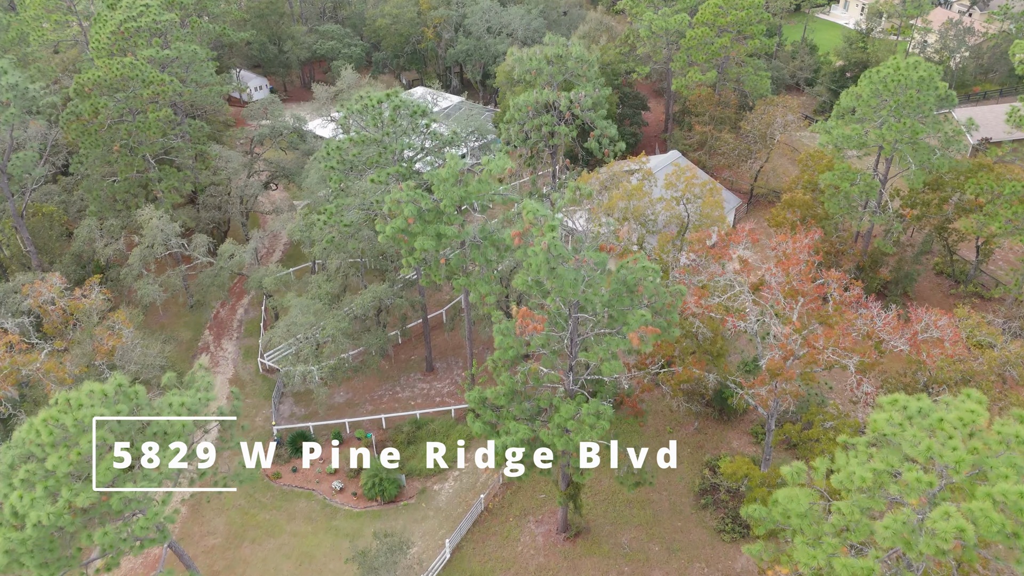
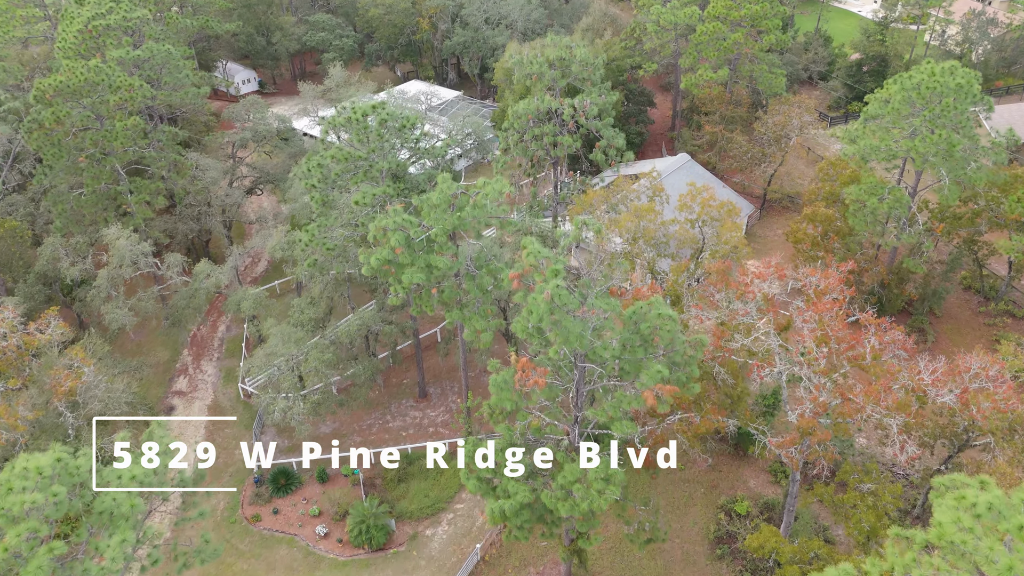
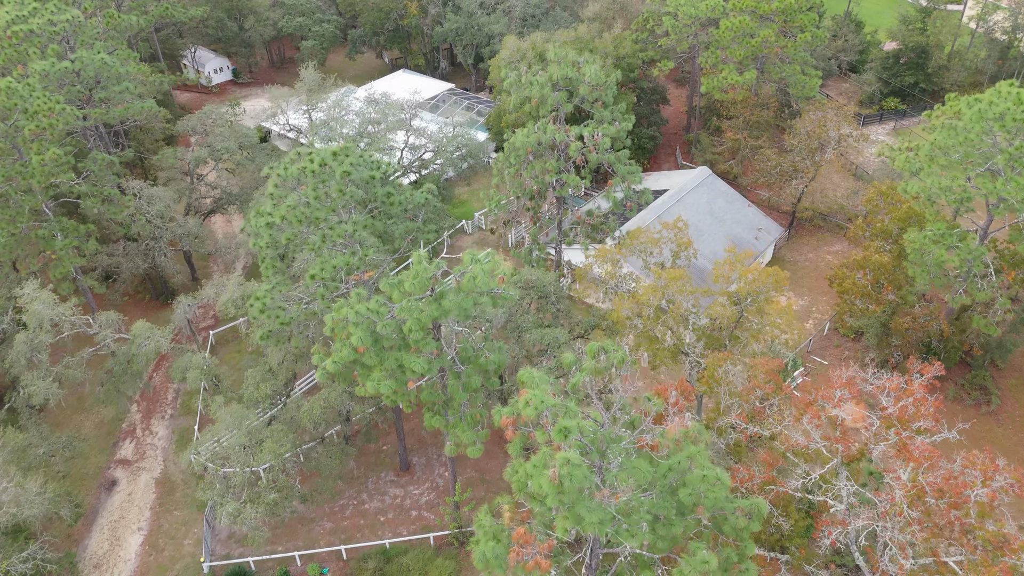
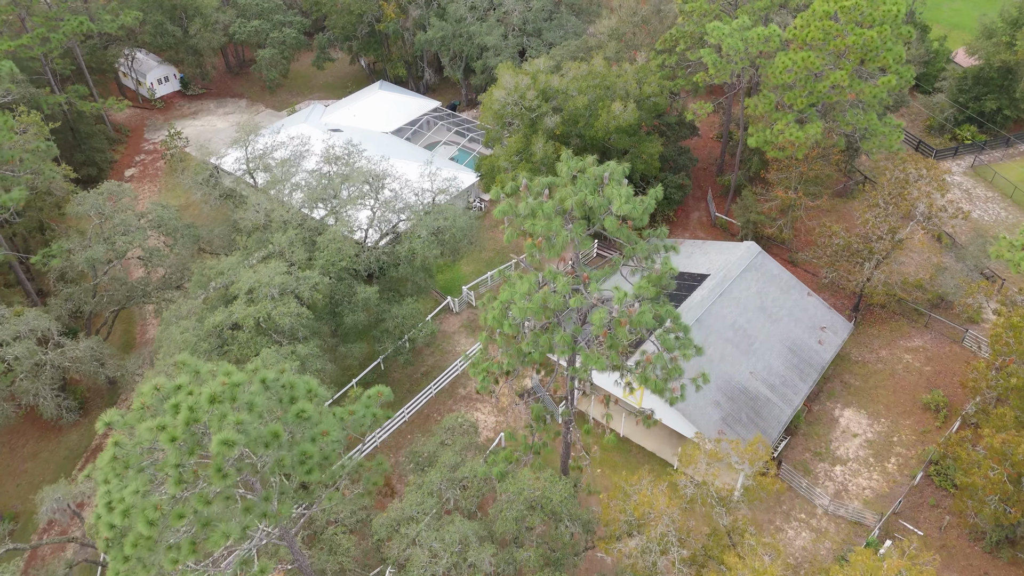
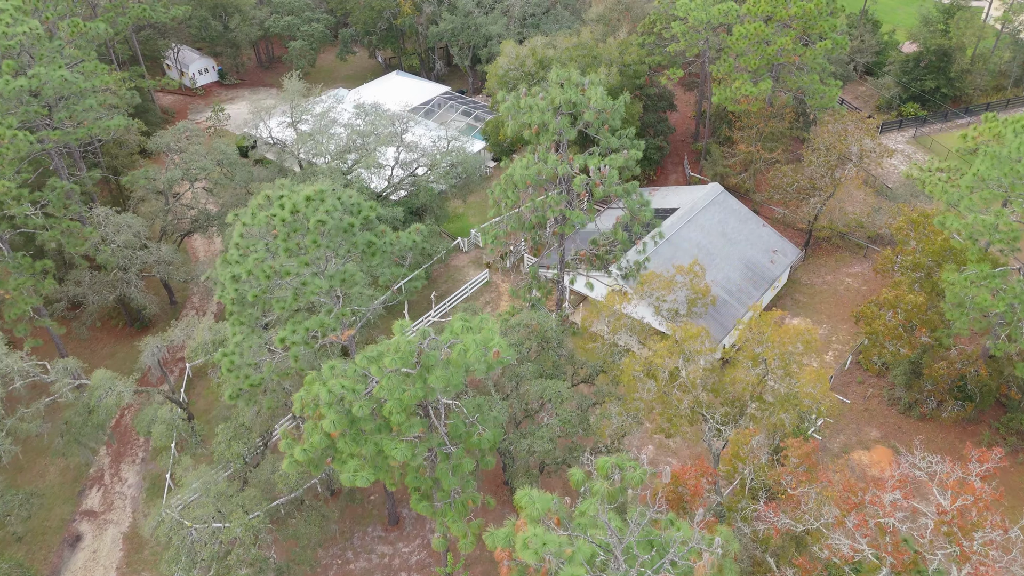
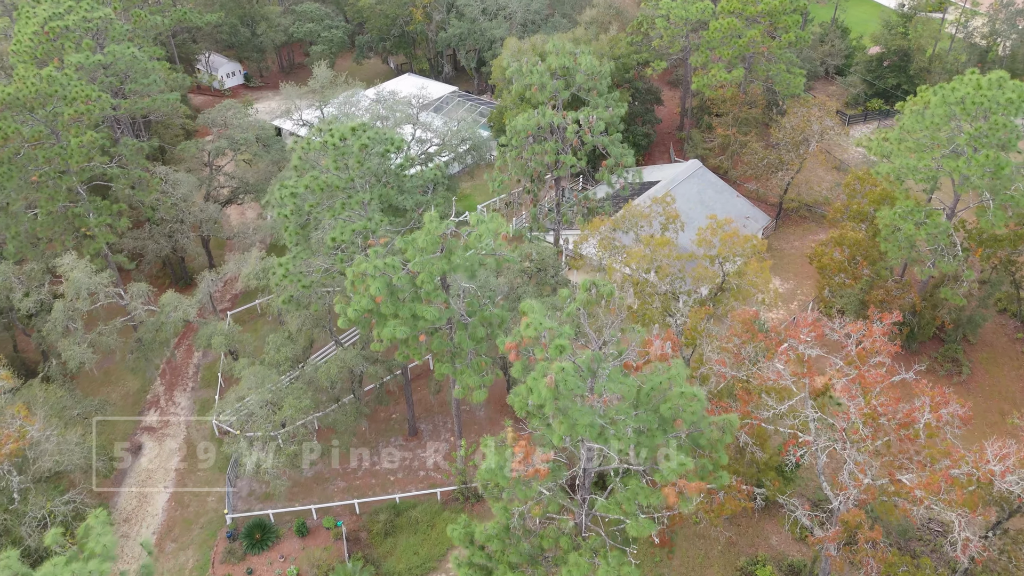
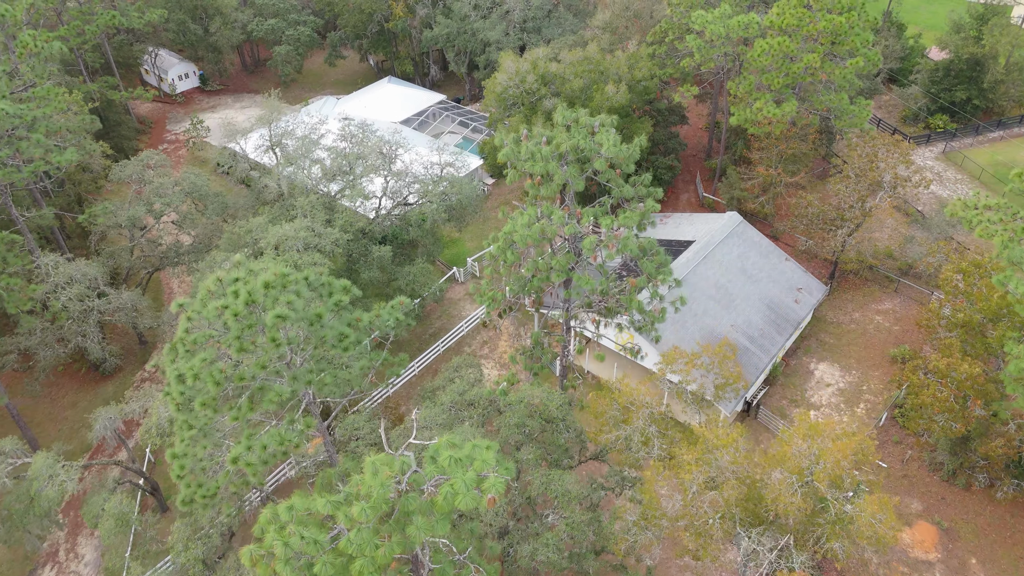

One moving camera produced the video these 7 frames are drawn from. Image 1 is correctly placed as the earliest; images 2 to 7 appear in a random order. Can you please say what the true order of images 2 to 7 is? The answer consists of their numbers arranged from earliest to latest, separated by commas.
2, 6, 3, 5, 7, 4
